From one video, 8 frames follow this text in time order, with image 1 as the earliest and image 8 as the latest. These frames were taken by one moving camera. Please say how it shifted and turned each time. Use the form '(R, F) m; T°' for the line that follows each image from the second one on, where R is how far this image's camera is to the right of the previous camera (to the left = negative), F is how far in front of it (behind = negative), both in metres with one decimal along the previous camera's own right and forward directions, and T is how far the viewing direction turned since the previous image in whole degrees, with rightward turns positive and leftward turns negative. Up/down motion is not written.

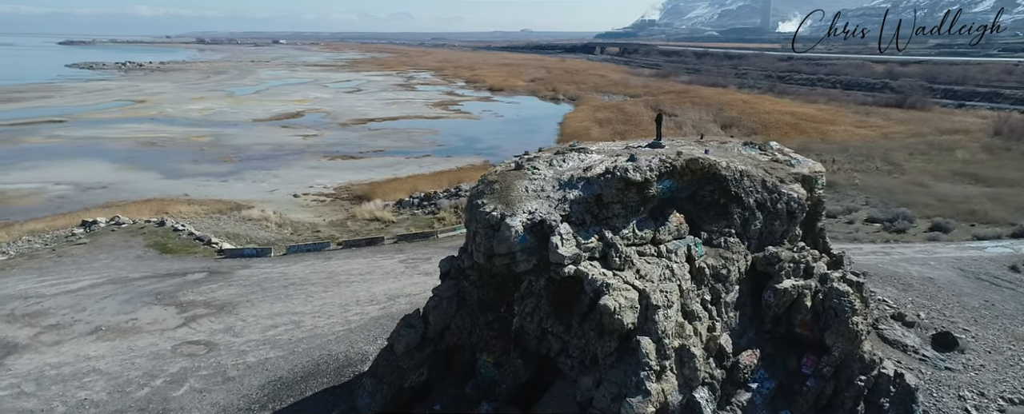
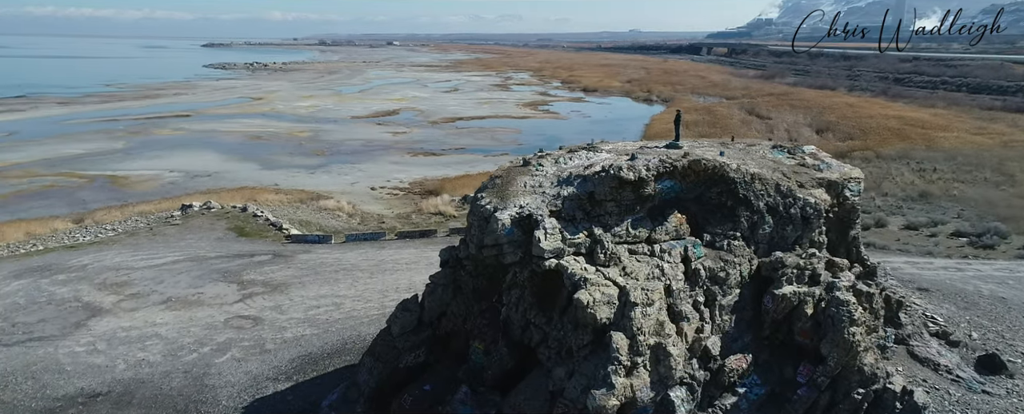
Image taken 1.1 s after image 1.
(+1.2, -0.2) m; -8°
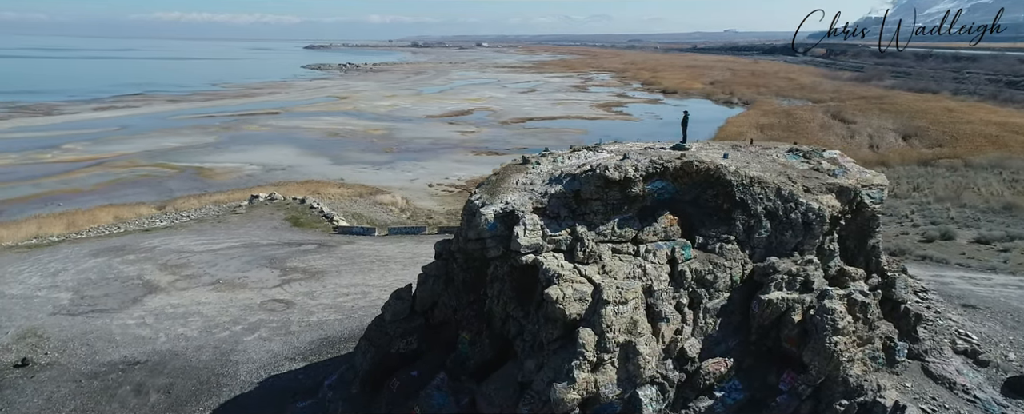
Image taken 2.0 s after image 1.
(+1.1, -0.2) m; -6°
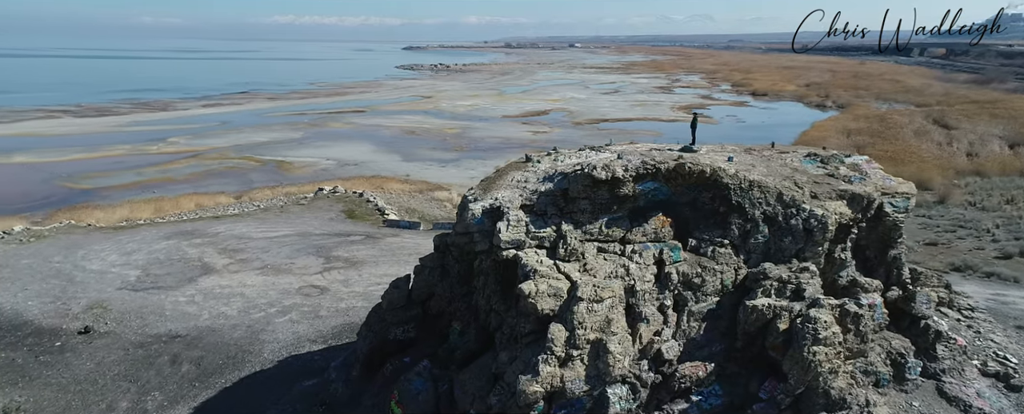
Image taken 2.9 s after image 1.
(+1.2, -0.1) m; -7°
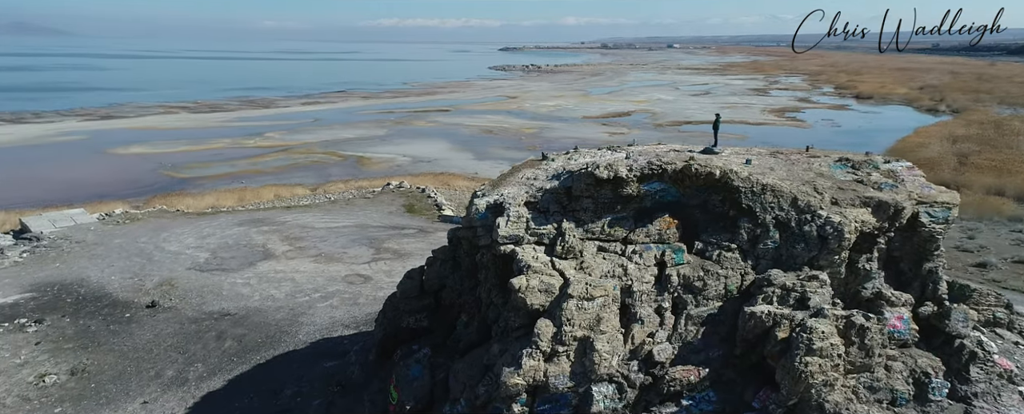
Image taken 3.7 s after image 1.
(+1.0, -0.1) m; -7°
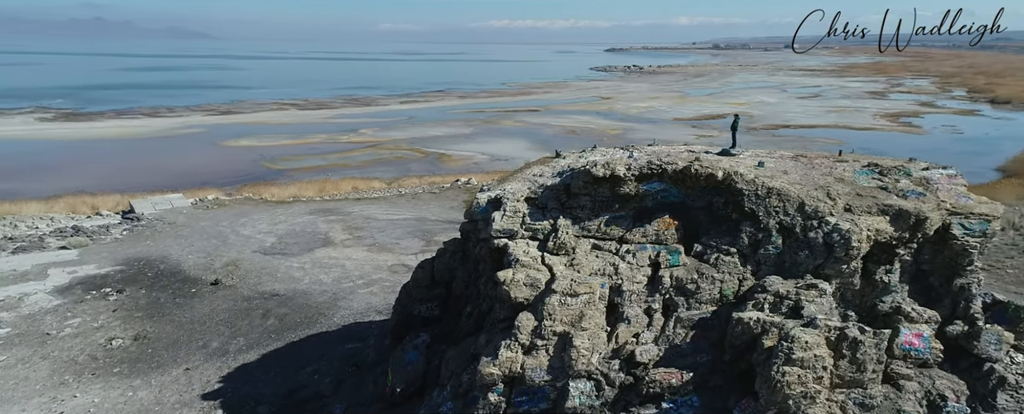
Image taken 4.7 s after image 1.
(+1.2, -0.1) m; -8°
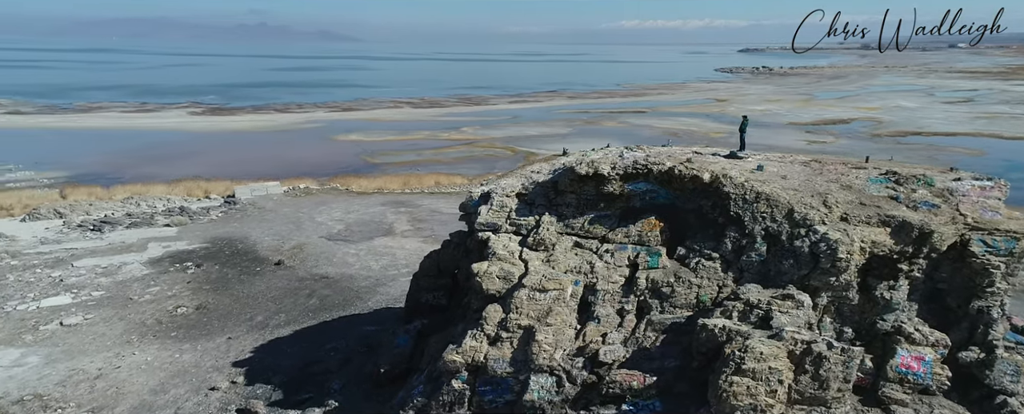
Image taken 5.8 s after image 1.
(+1.6, -0.1) m; -9°
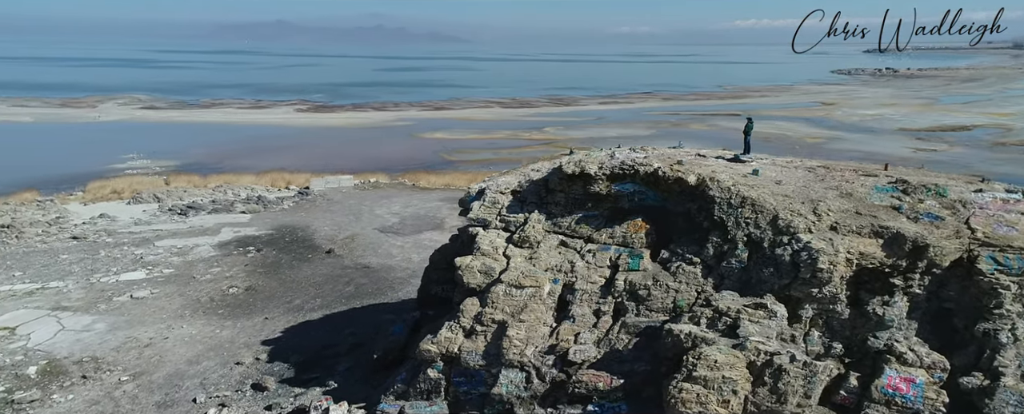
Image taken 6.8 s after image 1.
(+1.4, -0.1) m; -8°
